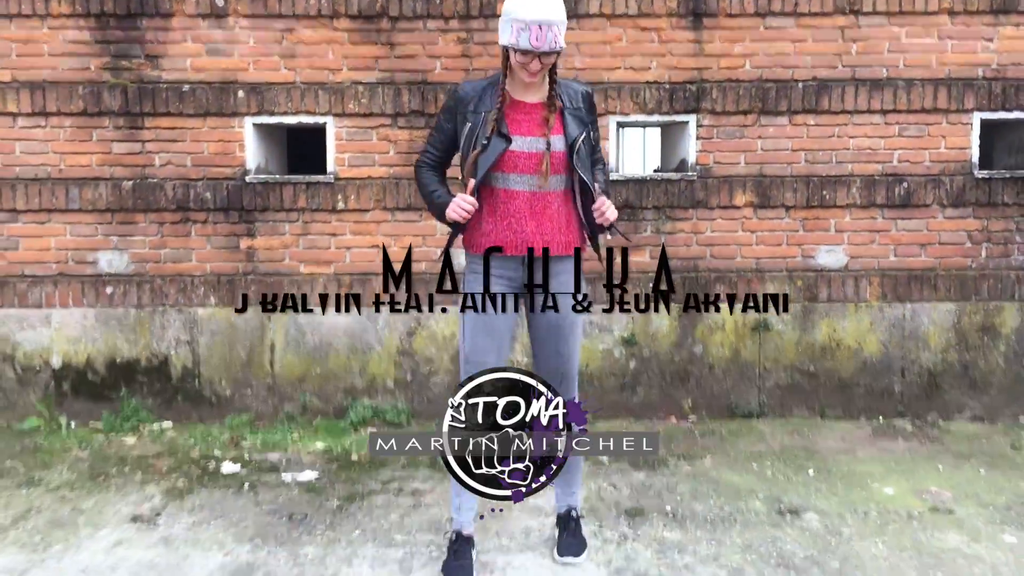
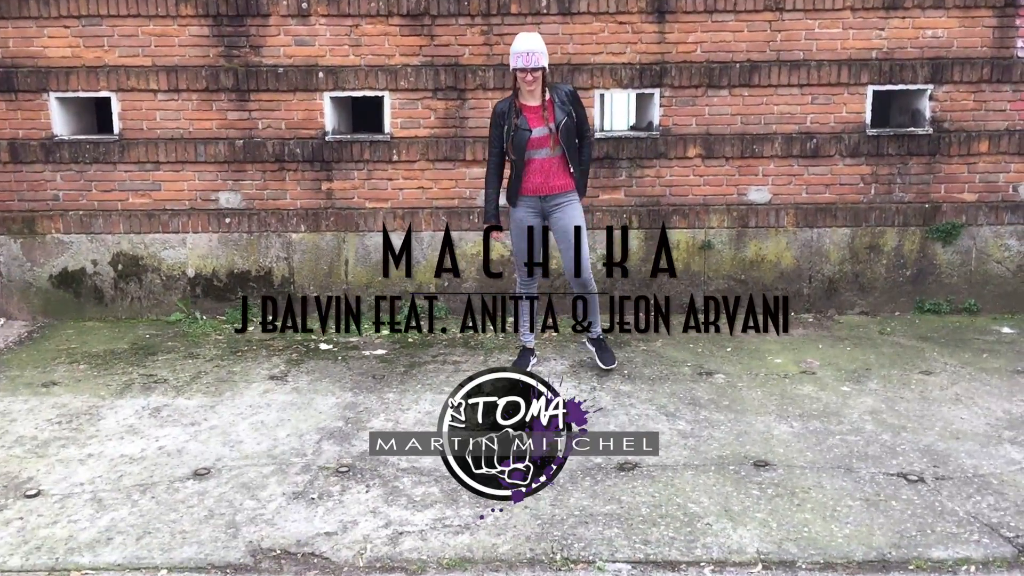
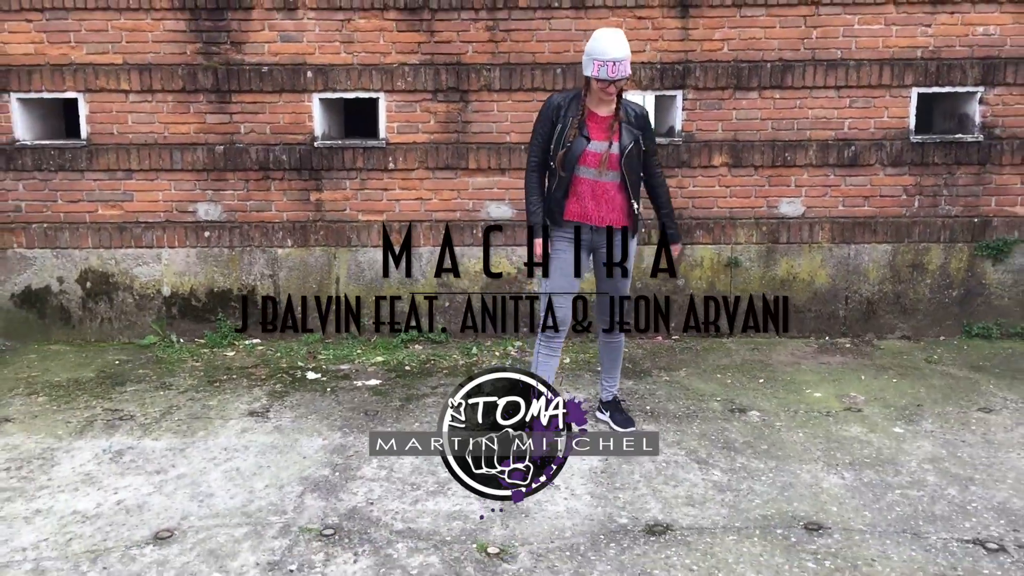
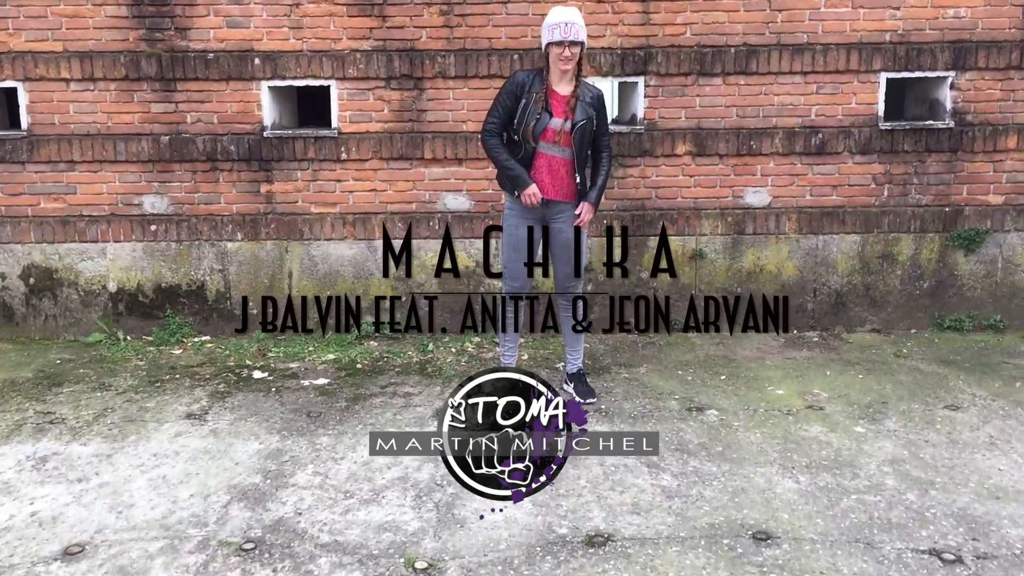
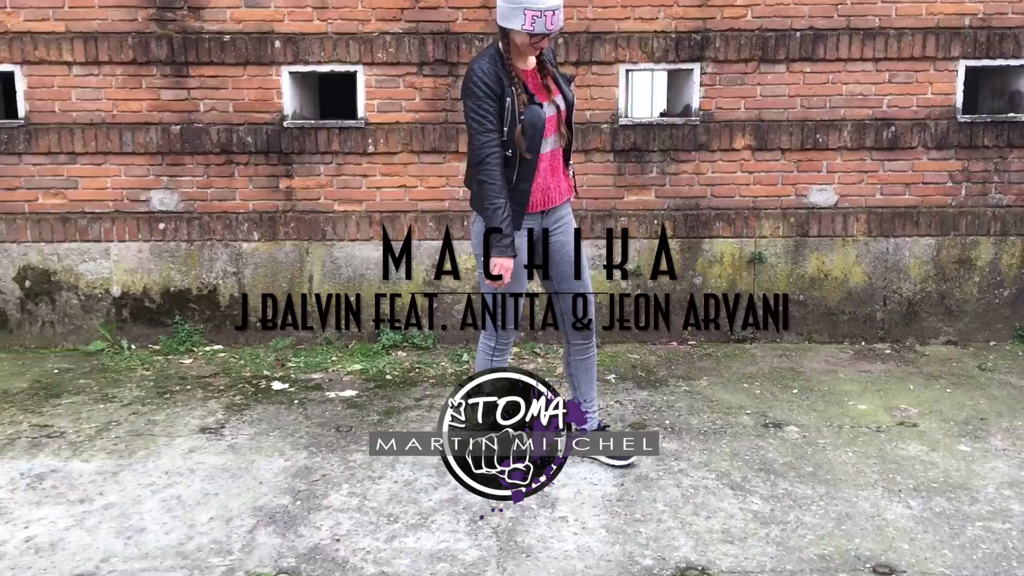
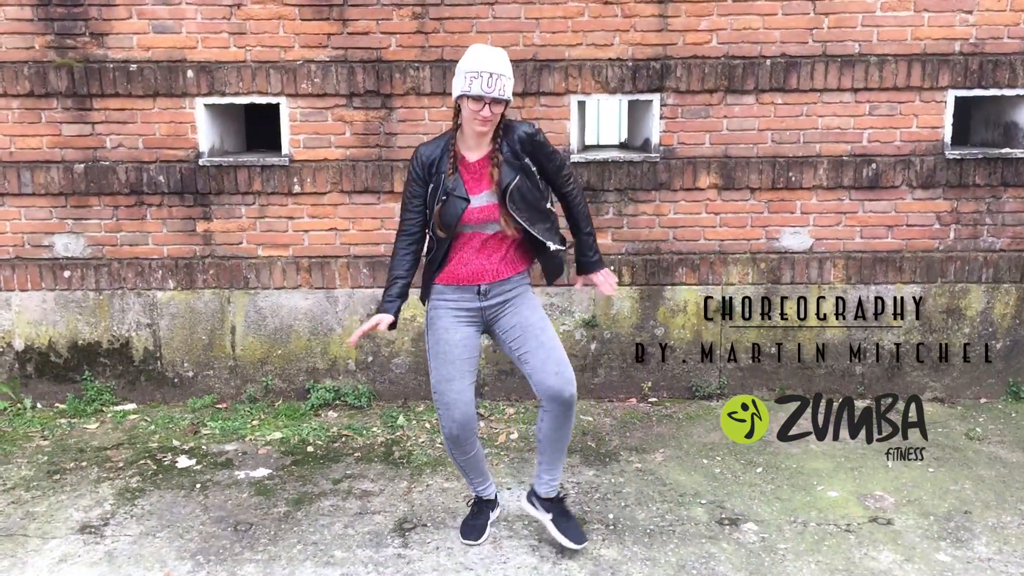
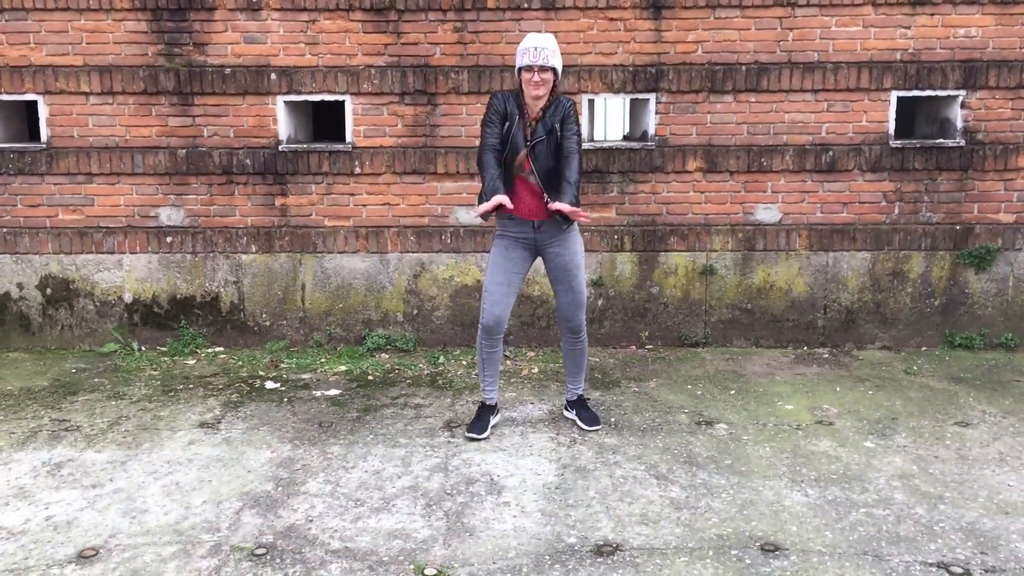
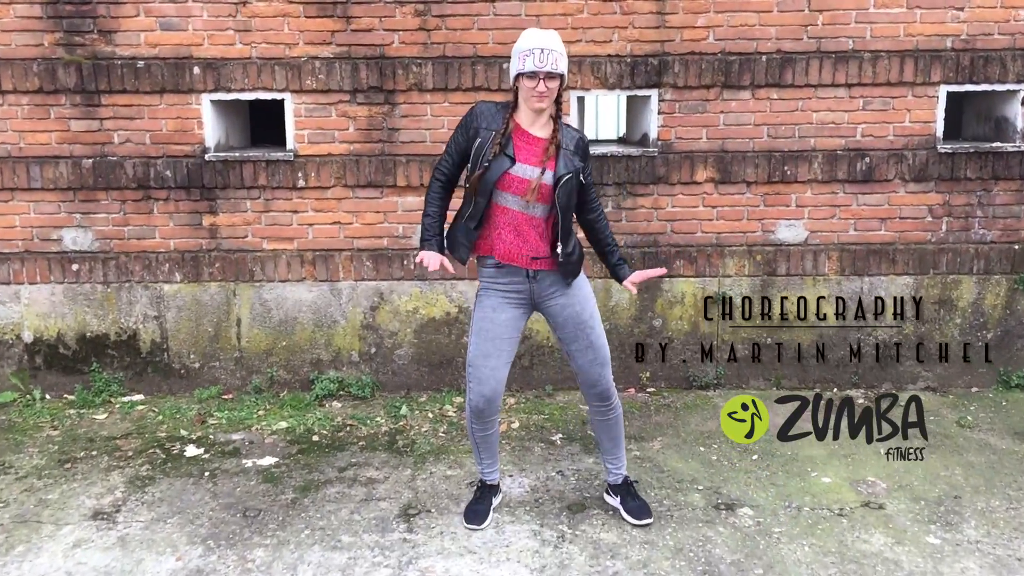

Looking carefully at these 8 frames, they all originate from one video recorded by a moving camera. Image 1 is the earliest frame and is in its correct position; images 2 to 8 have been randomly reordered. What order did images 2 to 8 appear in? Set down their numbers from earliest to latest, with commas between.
5, 3, 2, 4, 8, 6, 7
